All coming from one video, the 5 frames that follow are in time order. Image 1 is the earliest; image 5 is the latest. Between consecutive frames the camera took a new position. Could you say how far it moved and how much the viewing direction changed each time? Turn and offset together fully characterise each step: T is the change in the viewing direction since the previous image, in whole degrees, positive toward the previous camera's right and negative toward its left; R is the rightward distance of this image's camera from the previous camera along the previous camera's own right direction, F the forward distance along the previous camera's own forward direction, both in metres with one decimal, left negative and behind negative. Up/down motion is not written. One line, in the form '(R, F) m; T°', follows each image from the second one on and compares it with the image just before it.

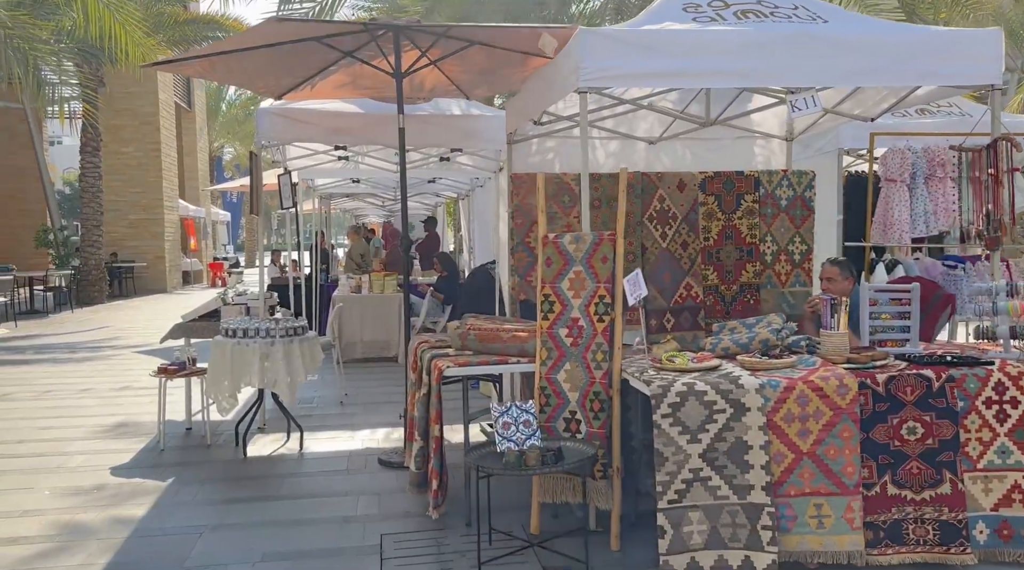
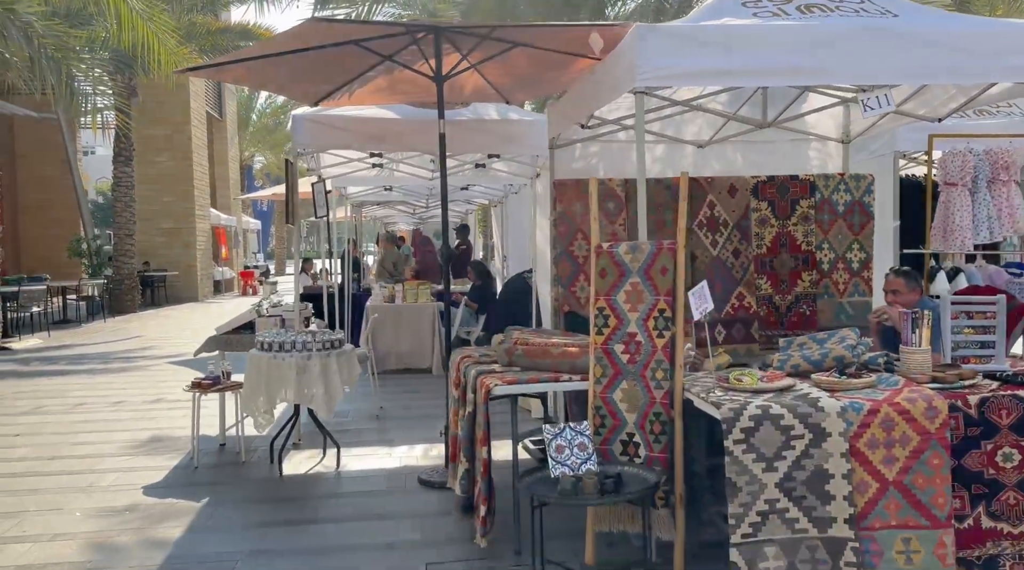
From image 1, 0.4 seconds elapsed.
(-0.1, +0.2) m; -2°
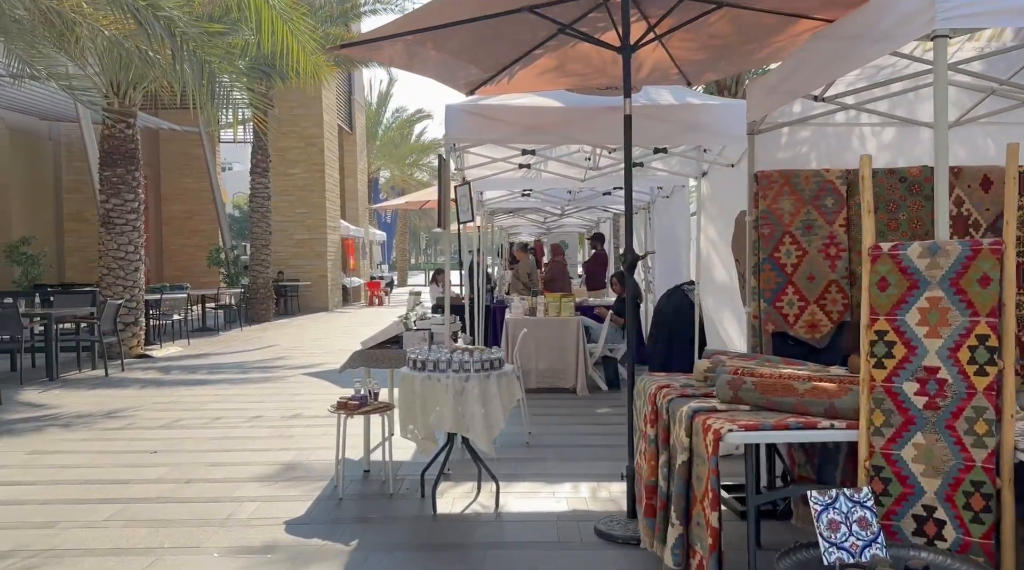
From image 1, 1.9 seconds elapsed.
(-0.4, +0.8) m; -8°
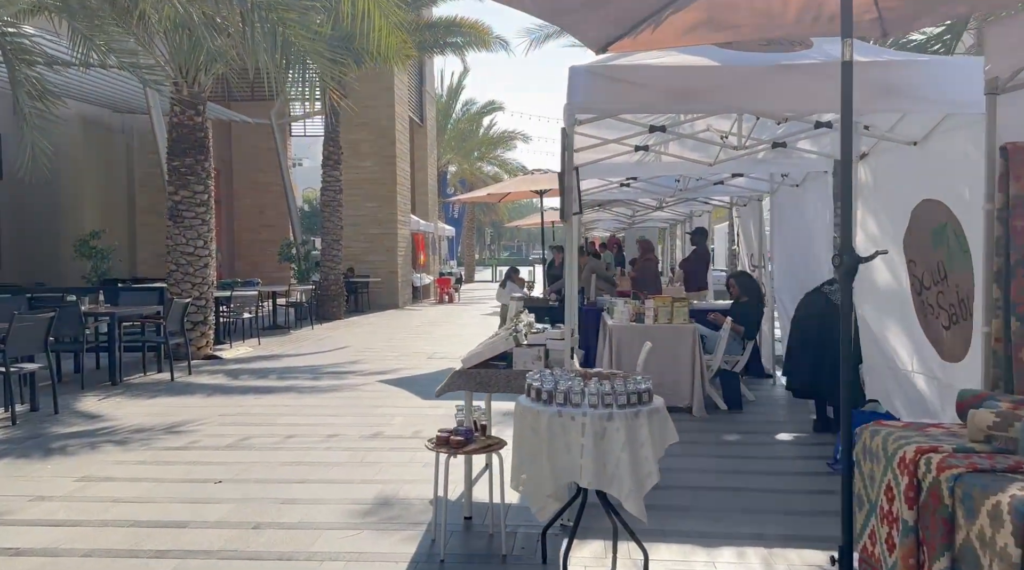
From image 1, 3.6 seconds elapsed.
(-0.4, +1.1) m; -4°
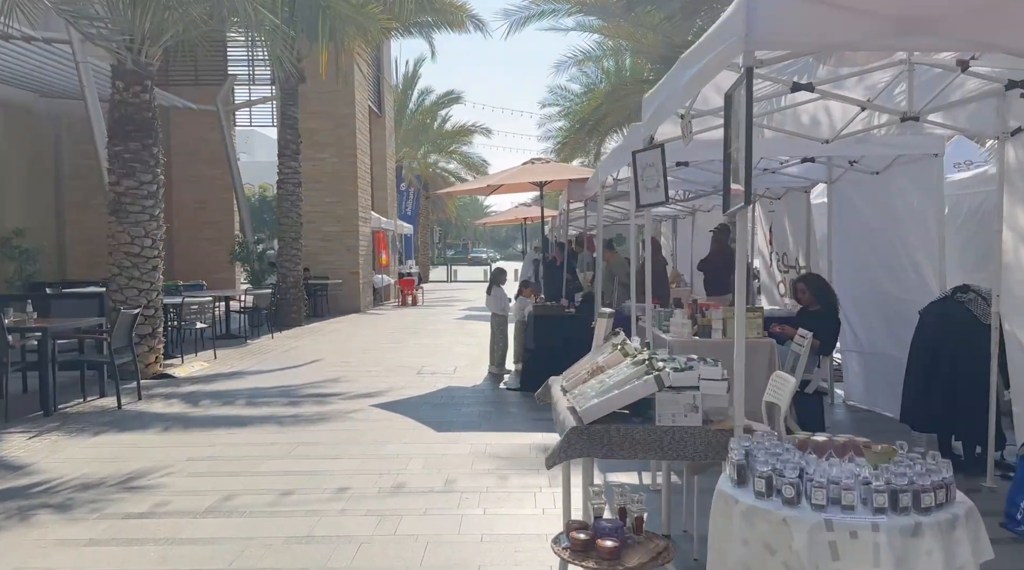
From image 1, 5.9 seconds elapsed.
(-0.8, +1.5) m; +4°
